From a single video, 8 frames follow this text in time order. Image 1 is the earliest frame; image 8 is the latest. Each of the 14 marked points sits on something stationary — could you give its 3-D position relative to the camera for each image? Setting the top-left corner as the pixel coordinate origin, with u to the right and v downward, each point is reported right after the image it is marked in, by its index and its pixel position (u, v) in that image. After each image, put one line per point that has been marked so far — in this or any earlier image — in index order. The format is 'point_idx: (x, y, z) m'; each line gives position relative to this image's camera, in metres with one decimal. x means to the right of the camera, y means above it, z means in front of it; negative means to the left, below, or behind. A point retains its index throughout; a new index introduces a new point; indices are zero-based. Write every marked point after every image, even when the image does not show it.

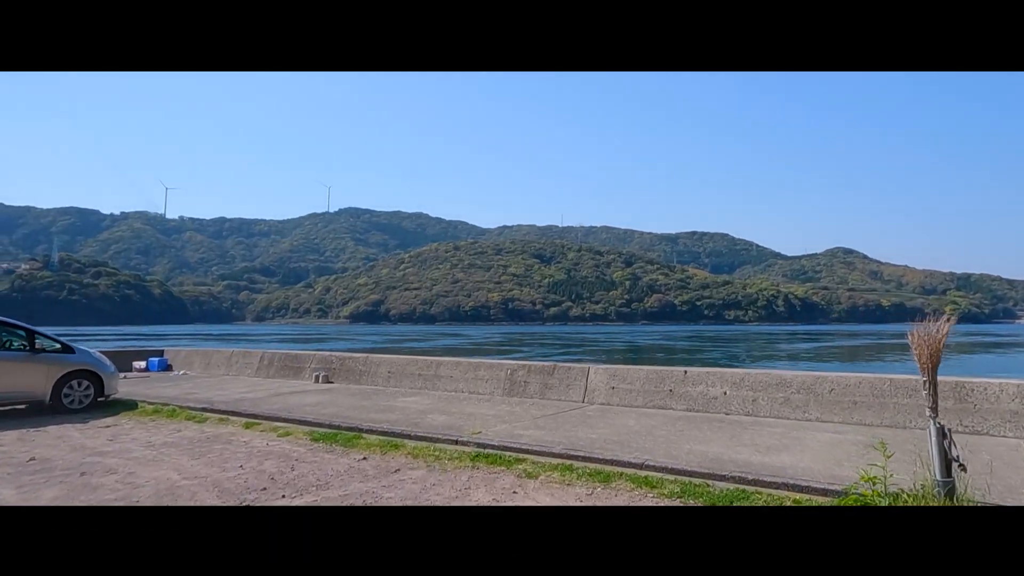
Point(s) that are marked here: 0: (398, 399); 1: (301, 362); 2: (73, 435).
0: (-1.9, -1.9, +11.2) m
1: (-4.7, -1.6, +14.7) m
2: (-5.5, -1.9, +8.4) m
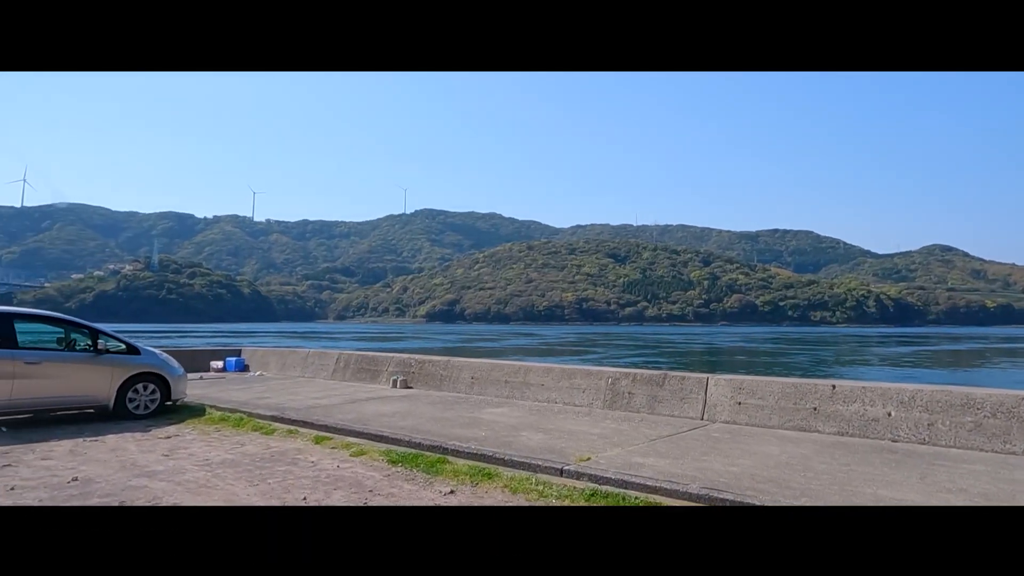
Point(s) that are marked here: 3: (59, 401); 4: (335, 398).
0: (-0.4, -1.8, +9.9) m
1: (-2.8, -1.6, +13.7) m
2: (-4.3, -1.8, +7.5) m
3: (-6.2, -1.6, +9.1) m
4: (-3.0, -1.9, +11.4) m
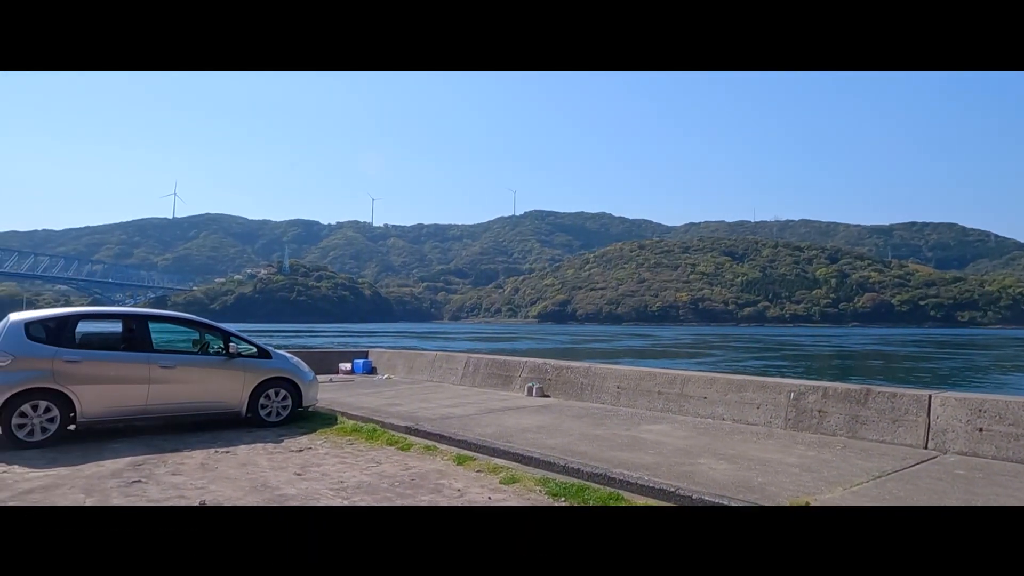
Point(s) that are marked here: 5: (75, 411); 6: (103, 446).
0: (+1.7, -1.8, +8.6) m
1: (0.0, -1.6, +12.6) m
2: (-2.6, -1.8, +6.8) m
3: (-4.2, -1.6, +8.7) m
4: (-0.7, -1.9, +10.5) m
5: (-5.2, -1.5, +8.0) m
6: (-4.8, -1.9, +7.8) m
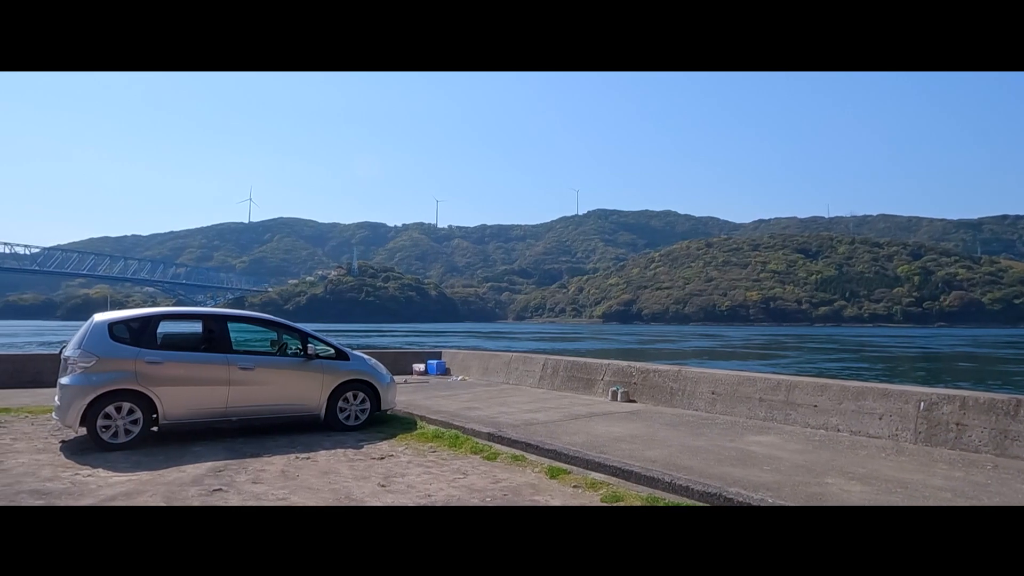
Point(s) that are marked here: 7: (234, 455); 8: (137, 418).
0: (+2.8, -1.8, +7.8) m
1: (+1.4, -1.5, +12.0) m
2: (-1.6, -1.8, +6.5) m
3: (-3.1, -1.6, +8.5) m
4: (+0.6, -1.9, +9.9) m
5: (-4.2, -1.5, +7.9) m
6: (-3.8, -1.9, +7.7) m
7: (-3.1, -1.9, +7.5) m
8: (-4.4, -1.5, +7.7) m
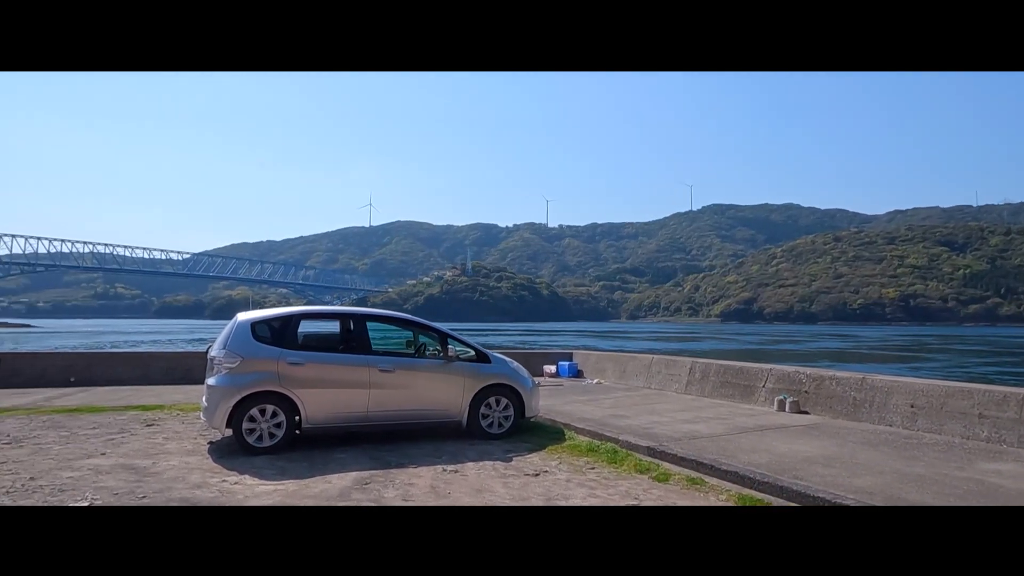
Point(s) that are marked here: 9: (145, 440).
0: (+4.4, -1.7, +6.3) m
1: (+3.8, -1.5, +10.7) m
2: (-0.1, -1.8, +5.7) m
3: (-1.2, -1.5, +7.9) m
4: (+2.7, -1.8, +8.8) m
5: (-2.4, -1.5, +7.5) m
6: (-2.0, -1.8, +7.3) m
7: (-1.4, -1.8, +7.0) m
8: (-2.6, -1.5, +7.4) m
9: (-4.4, -1.8, +8.0) m
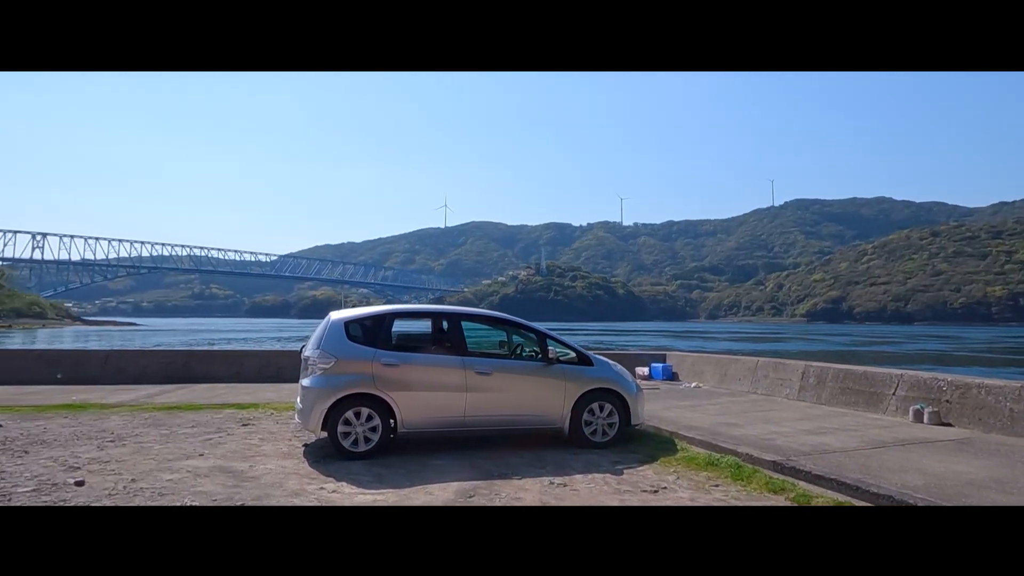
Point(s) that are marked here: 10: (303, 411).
0: (+5.4, -1.6, +5.2) m
1: (+5.3, -1.4, +9.6) m
2: (+0.8, -1.7, +5.1) m
3: (0.0, -1.5, +7.5) m
4: (+3.9, -1.8, +7.9) m
5: (-1.3, -1.4, +7.2) m
6: (-0.9, -1.8, +6.9) m
7: (-0.3, -1.8, +6.5) m
8: (-1.5, -1.5, +7.1) m
9: (-3.2, -1.8, +7.9) m
10: (-2.2, -1.3, +7.1) m
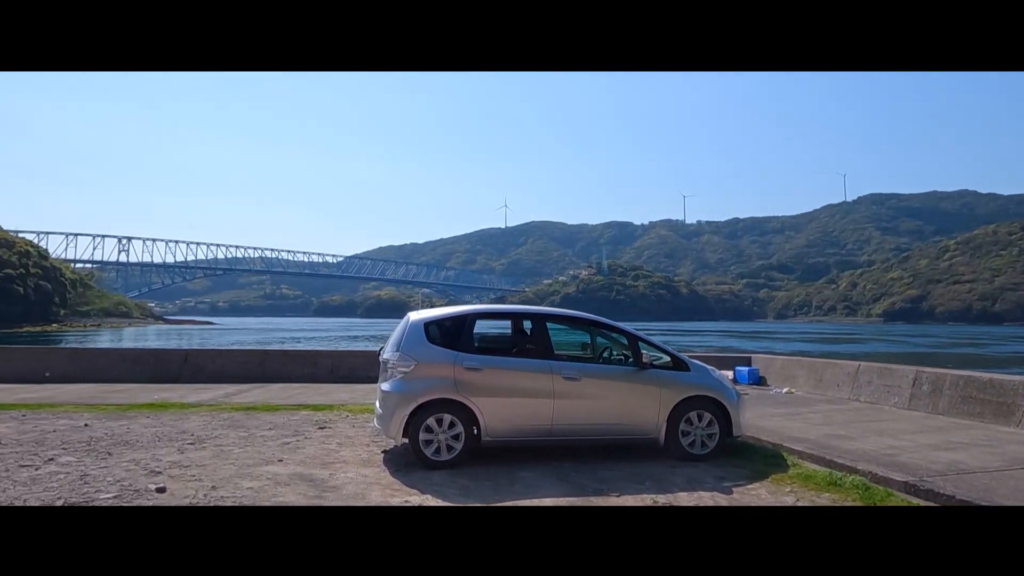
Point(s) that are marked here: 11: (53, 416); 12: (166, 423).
0: (+6.1, -1.6, +4.2) m
1: (+6.4, -1.4, +8.6) m
2: (+1.5, -1.7, +4.5) m
3: (+1.0, -1.5, +6.9) m
4: (+4.9, -1.7, +7.0) m
5: (-0.3, -1.4, +6.8) m
6: (0.0, -1.8, +6.4) m
7: (+0.5, -1.8, +6.0) m
8: (-0.5, -1.5, +6.7) m
9: (-2.2, -1.8, +7.6) m
10: (-1.3, -1.3, +6.8) m
11: (-7.0, -1.9, +10.1) m
12: (-4.9, -1.9, +9.4) m
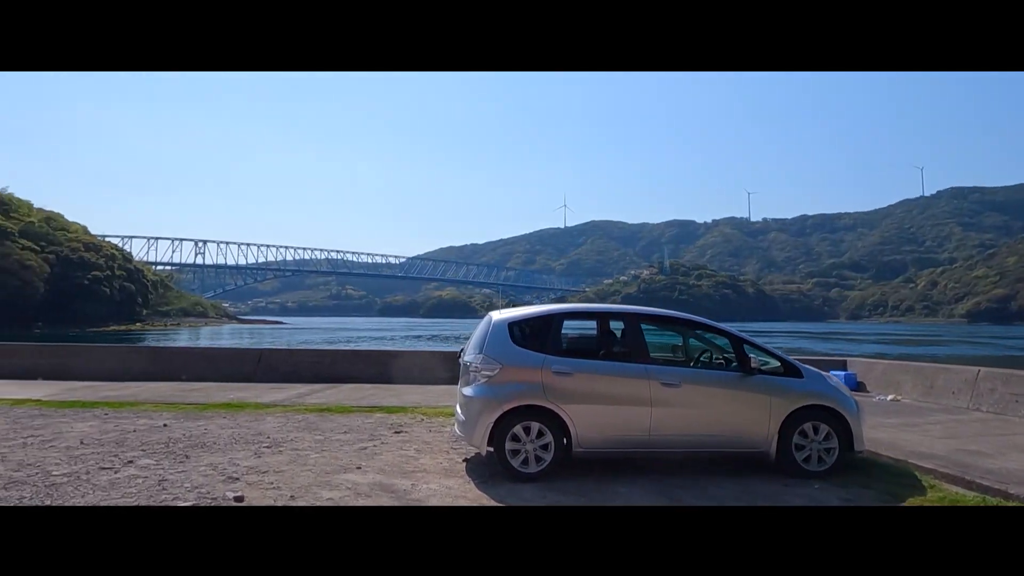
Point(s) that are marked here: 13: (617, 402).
0: (+6.7, -1.6, +3.1) m
1: (+7.4, -1.3, +7.4) m
2: (+2.2, -1.7, +3.8) m
3: (+1.8, -1.5, +6.3) m
4: (+5.8, -1.7, +5.9) m
5: (+0.5, -1.4, +6.2) m
6: (+0.8, -1.8, +5.9) m
7: (+1.3, -1.8, +5.4) m
8: (+0.3, -1.4, +6.2) m
9: (-1.3, -1.8, +7.3) m
10: (-0.4, -1.3, +6.4) m
11: (-5.8, -1.9, +10.1) m
12: (-3.8, -1.9, +9.2) m
13: (+1.0, -1.0, +6.2) m
